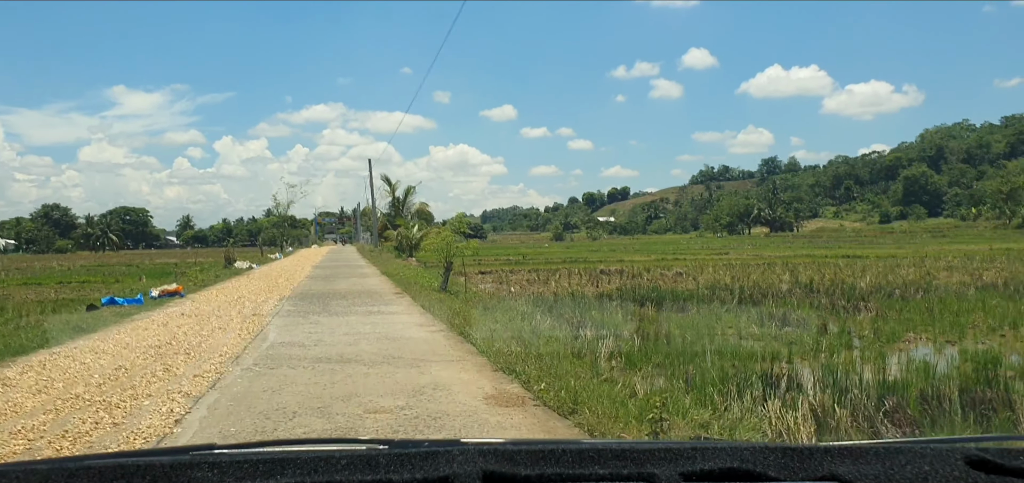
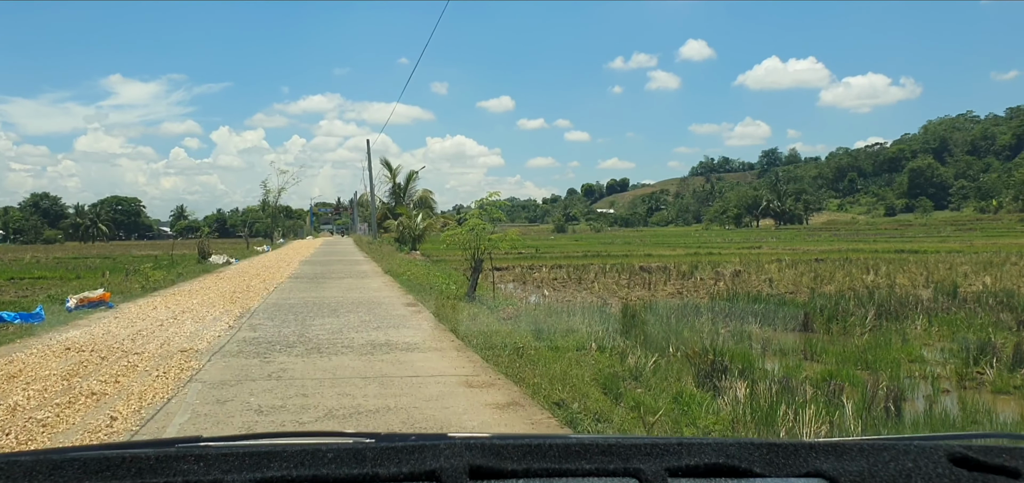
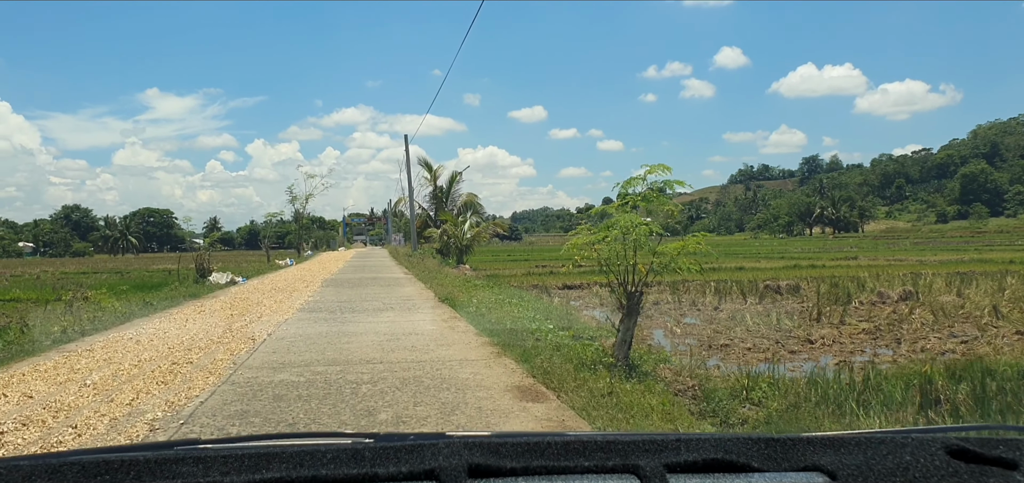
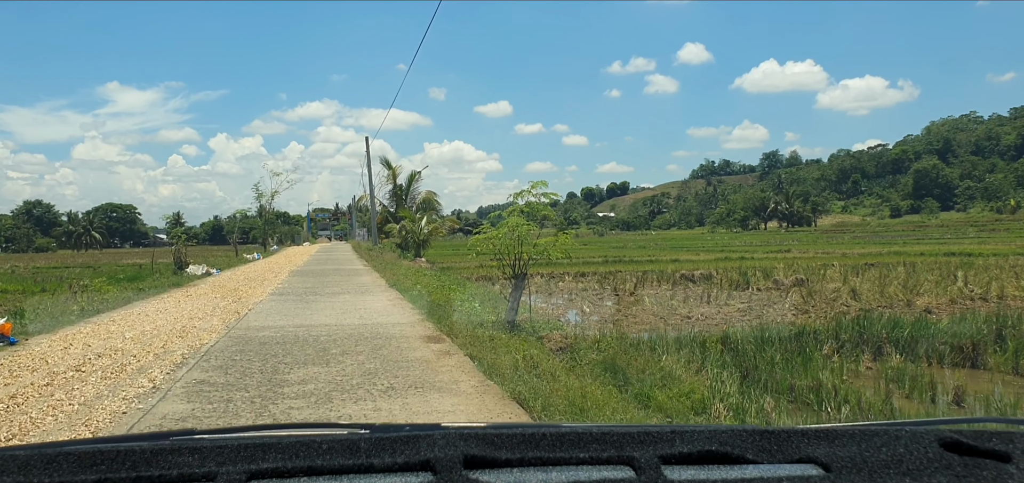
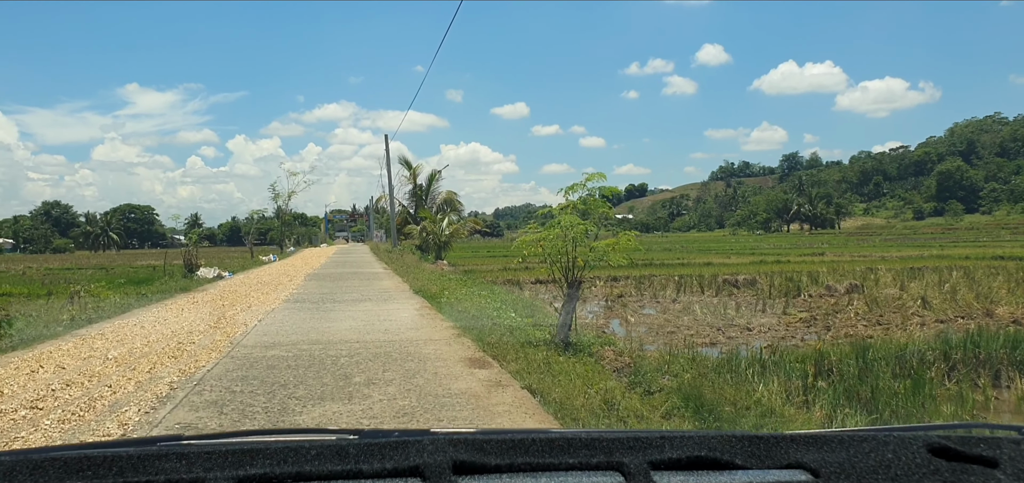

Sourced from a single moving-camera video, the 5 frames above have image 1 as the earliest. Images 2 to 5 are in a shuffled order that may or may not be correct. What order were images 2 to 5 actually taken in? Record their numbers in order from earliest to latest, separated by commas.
2, 4, 5, 3
